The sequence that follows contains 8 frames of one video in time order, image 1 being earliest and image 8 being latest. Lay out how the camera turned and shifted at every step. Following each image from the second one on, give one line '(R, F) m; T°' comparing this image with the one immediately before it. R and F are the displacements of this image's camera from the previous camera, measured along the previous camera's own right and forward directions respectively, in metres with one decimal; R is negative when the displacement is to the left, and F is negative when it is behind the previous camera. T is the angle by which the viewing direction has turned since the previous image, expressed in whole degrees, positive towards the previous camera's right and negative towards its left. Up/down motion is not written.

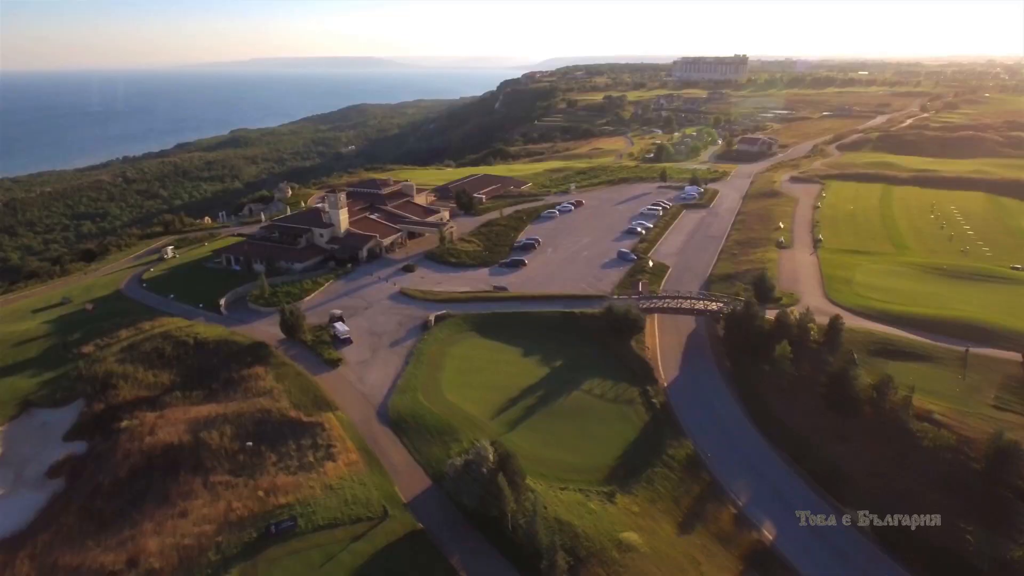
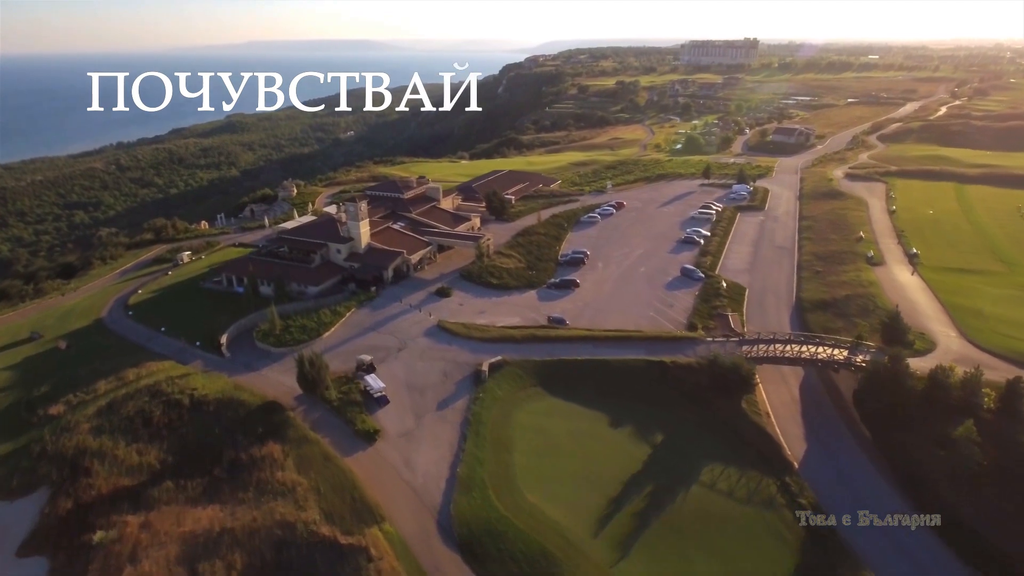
(-5.0, +10.0) m; 0°
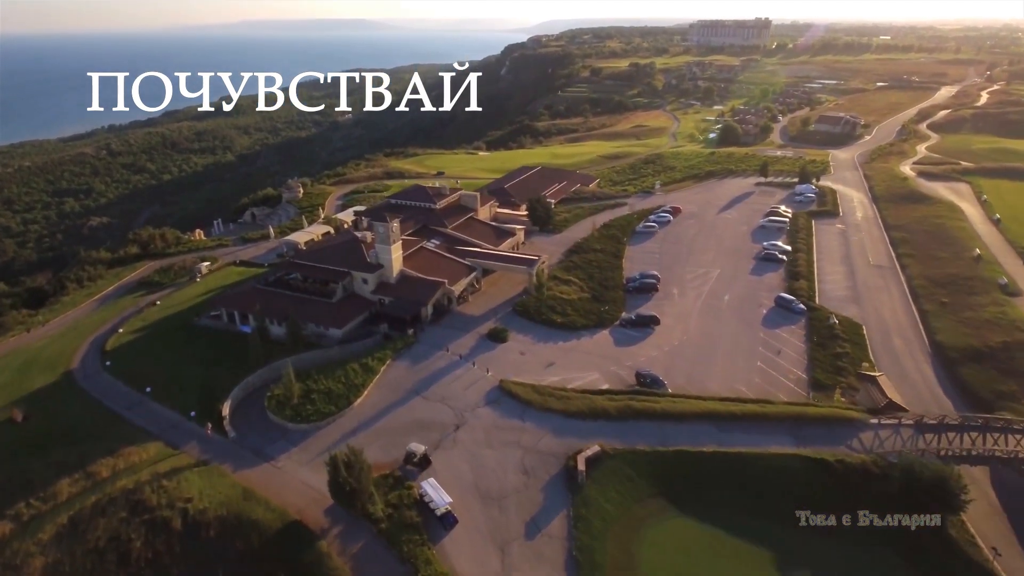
(-5.3, +10.8) m; 0°
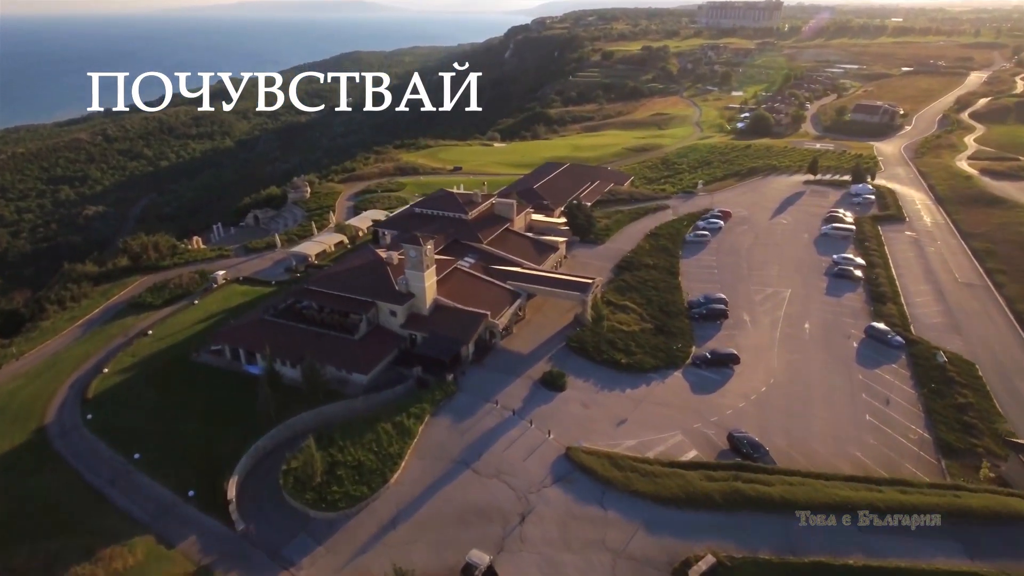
(-3.5, +7.3) m; 0°
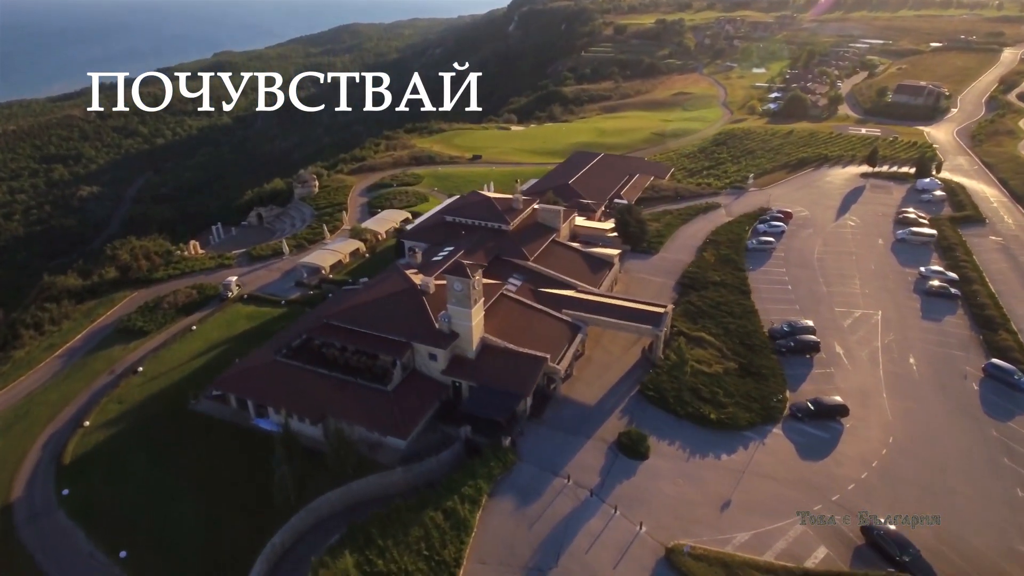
(-3.5, +7.1) m; 0°
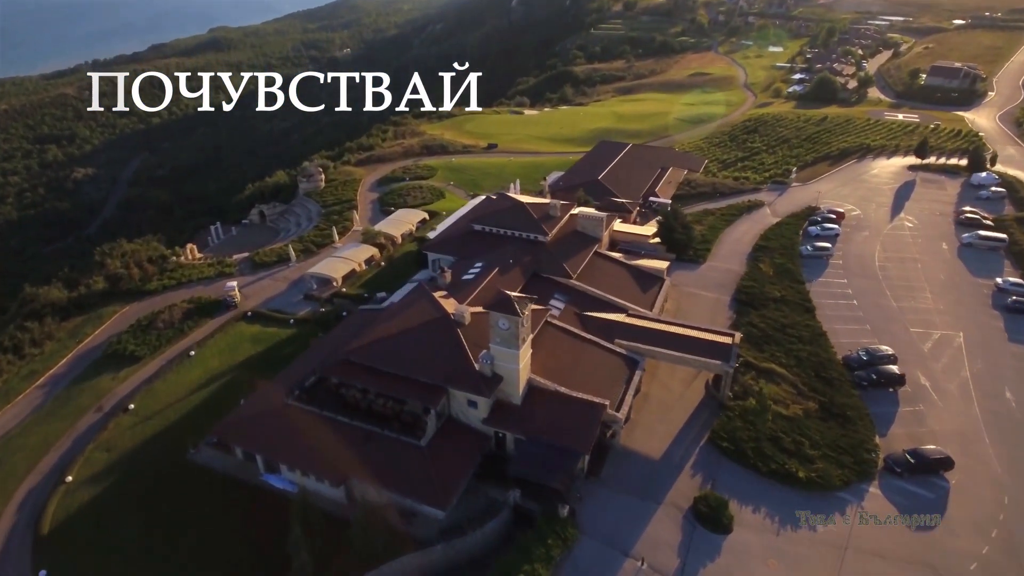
(-2.4, +5.0) m; 0°
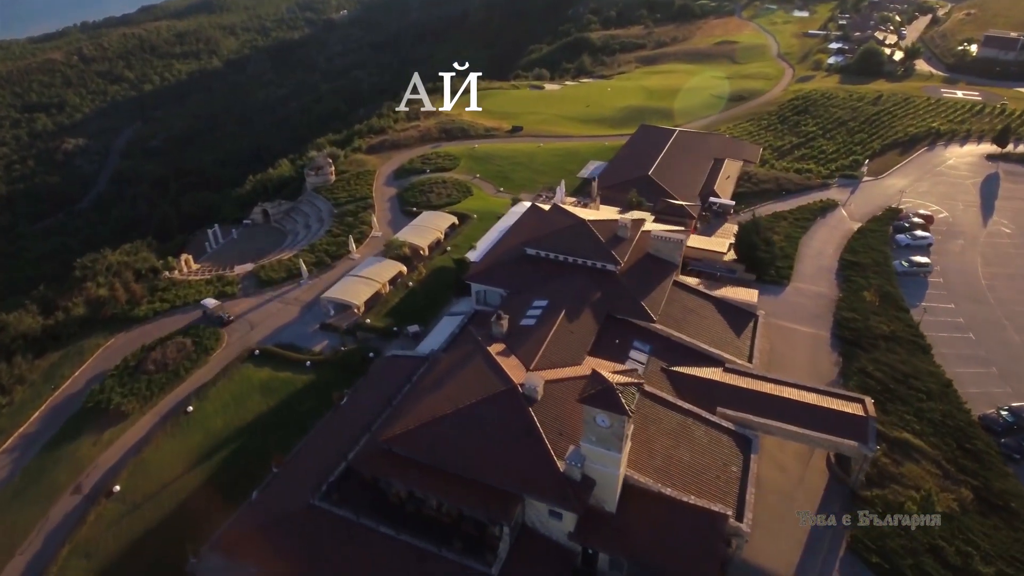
(-3.3, +6.9) m; 0°
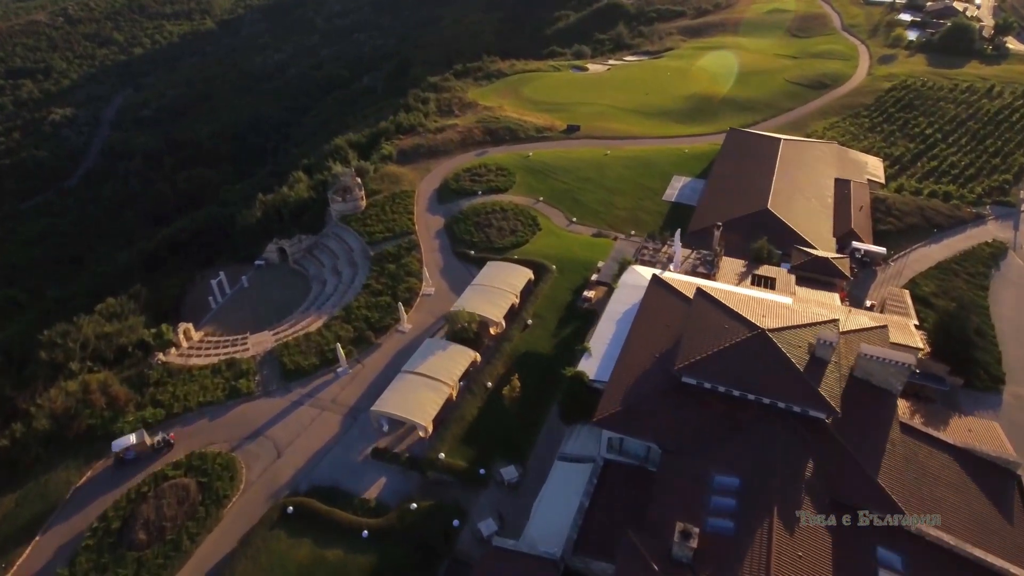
(-5.6, +10.9) m; 0°
